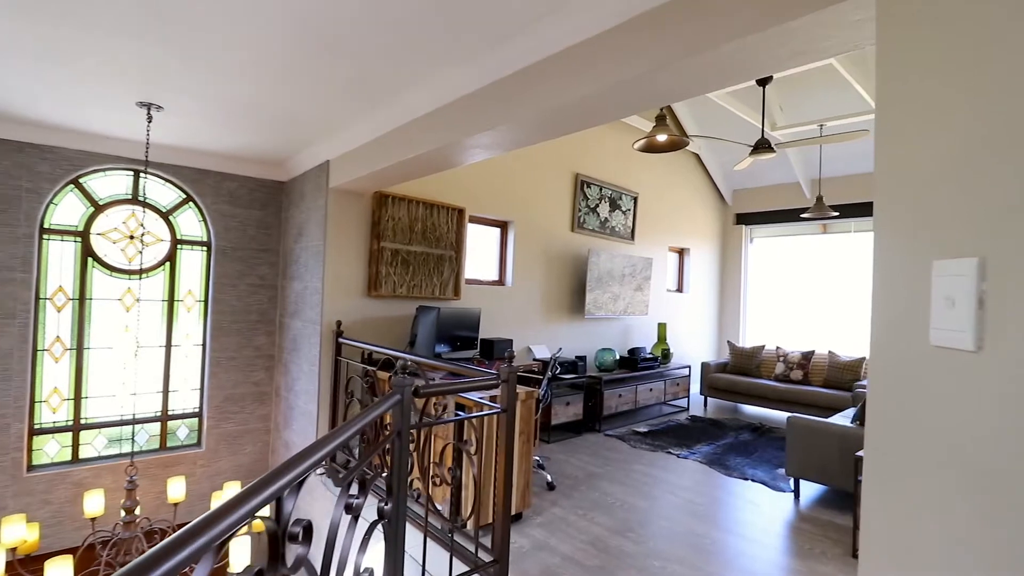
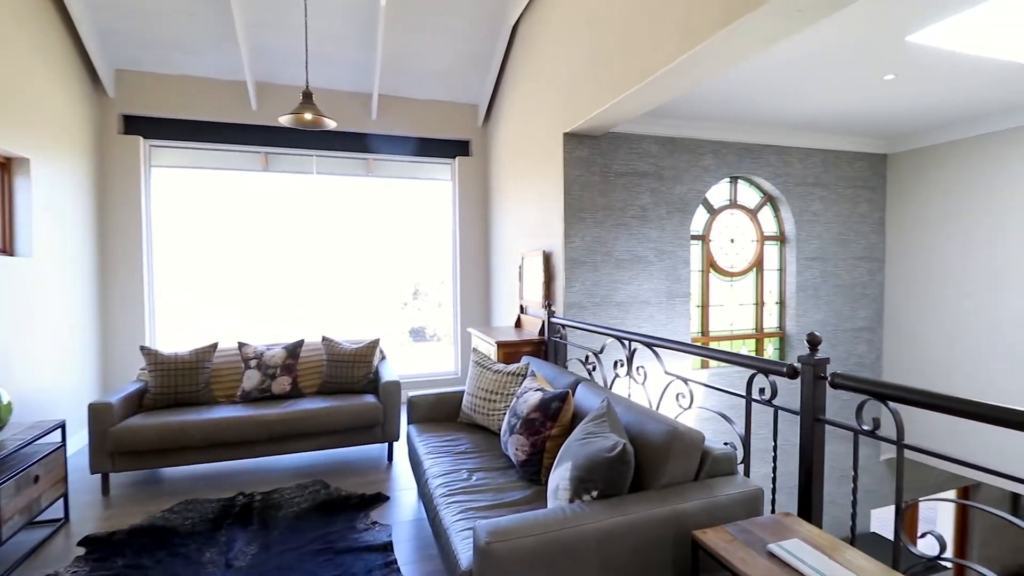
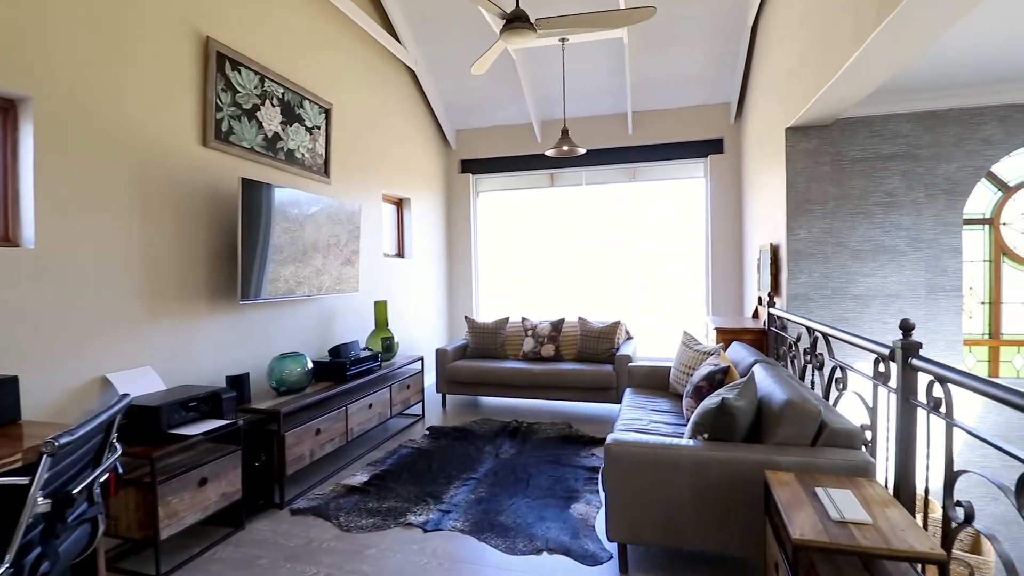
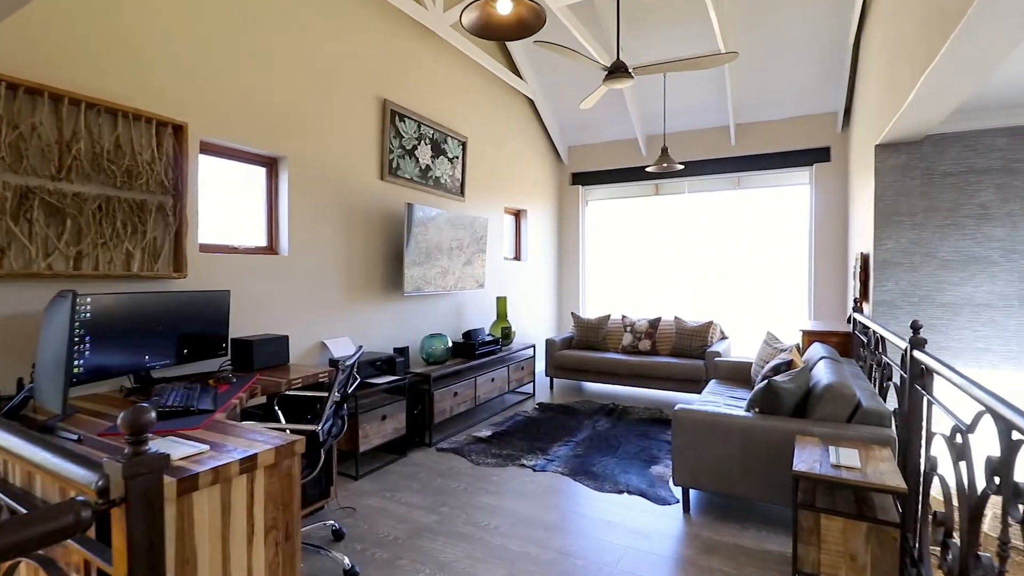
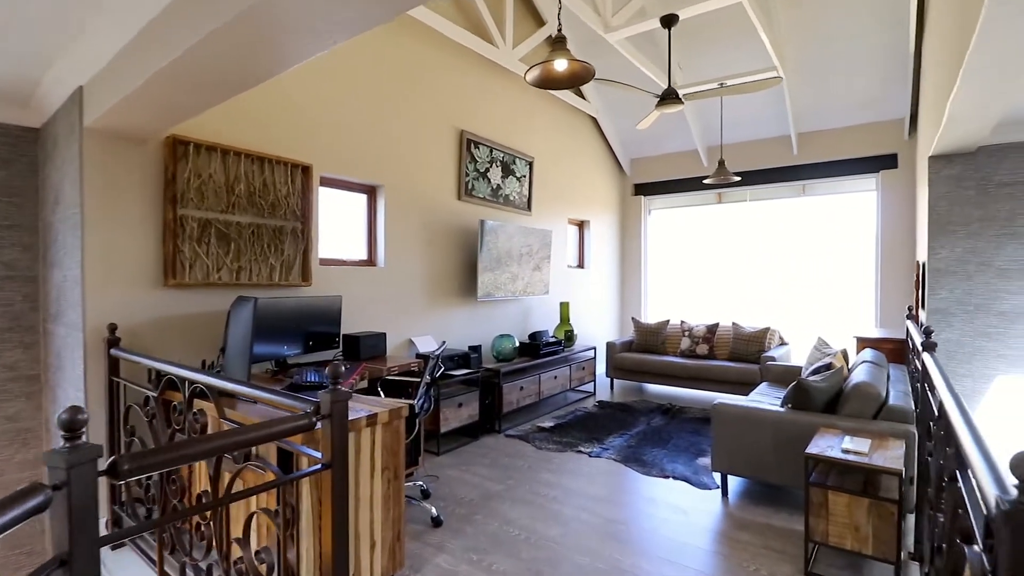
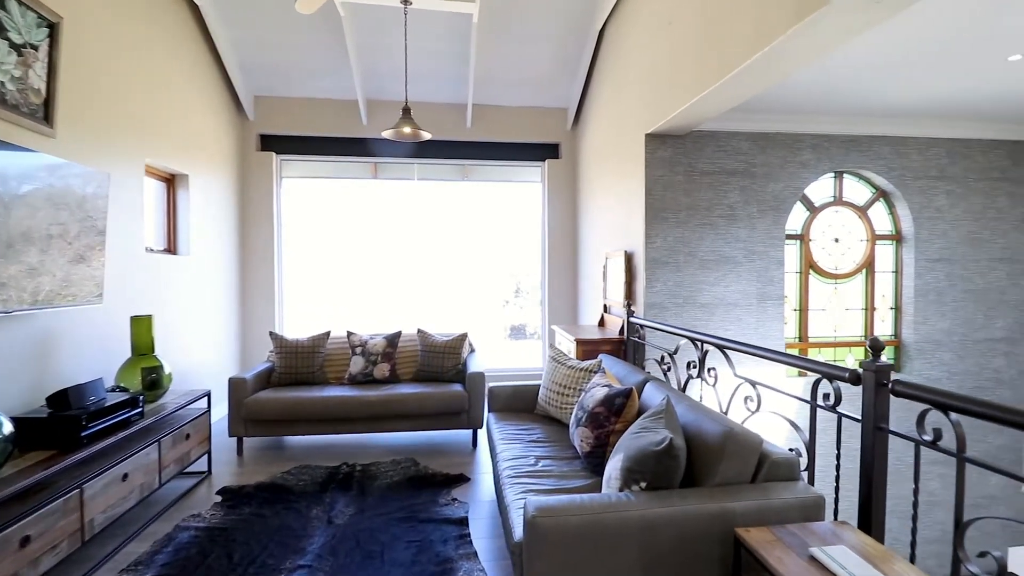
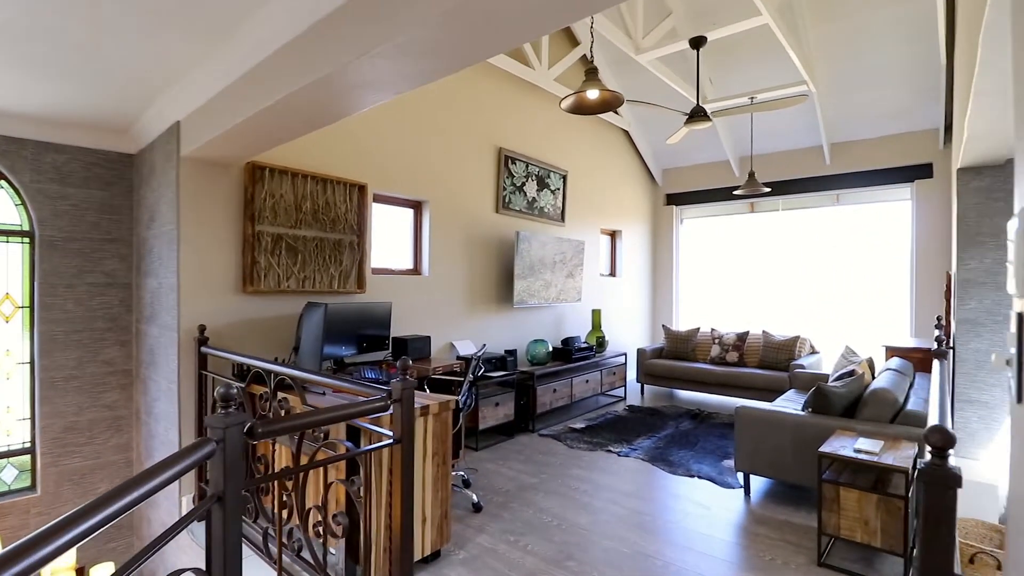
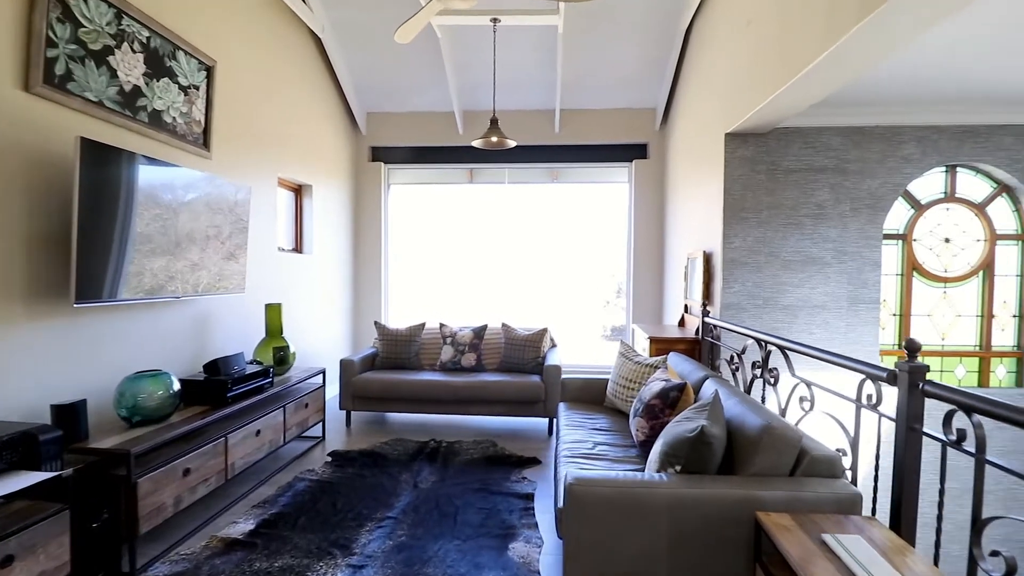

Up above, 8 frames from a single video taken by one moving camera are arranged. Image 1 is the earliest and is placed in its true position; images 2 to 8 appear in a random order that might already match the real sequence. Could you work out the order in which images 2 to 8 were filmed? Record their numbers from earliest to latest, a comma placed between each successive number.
7, 5, 4, 3, 8, 6, 2
